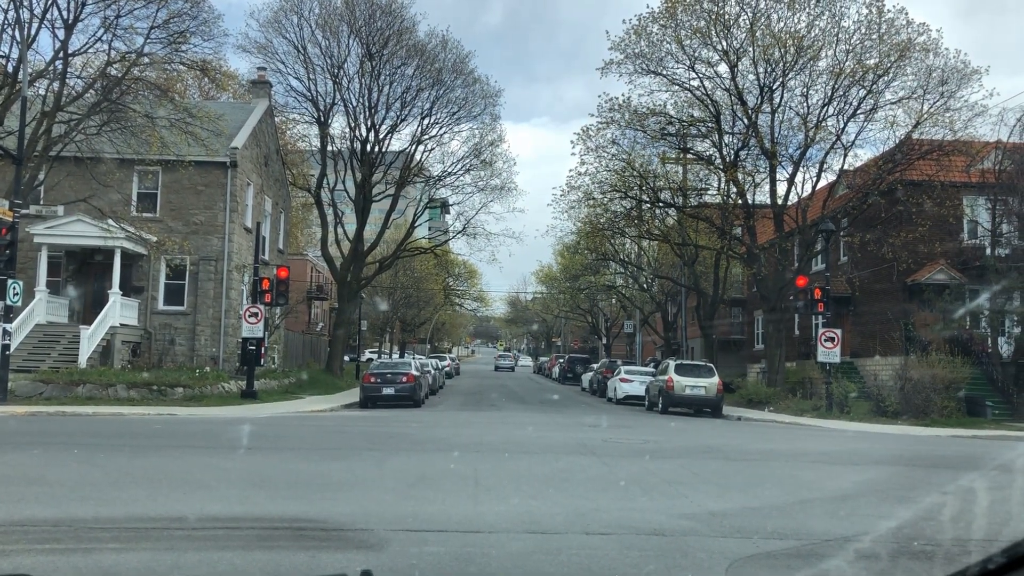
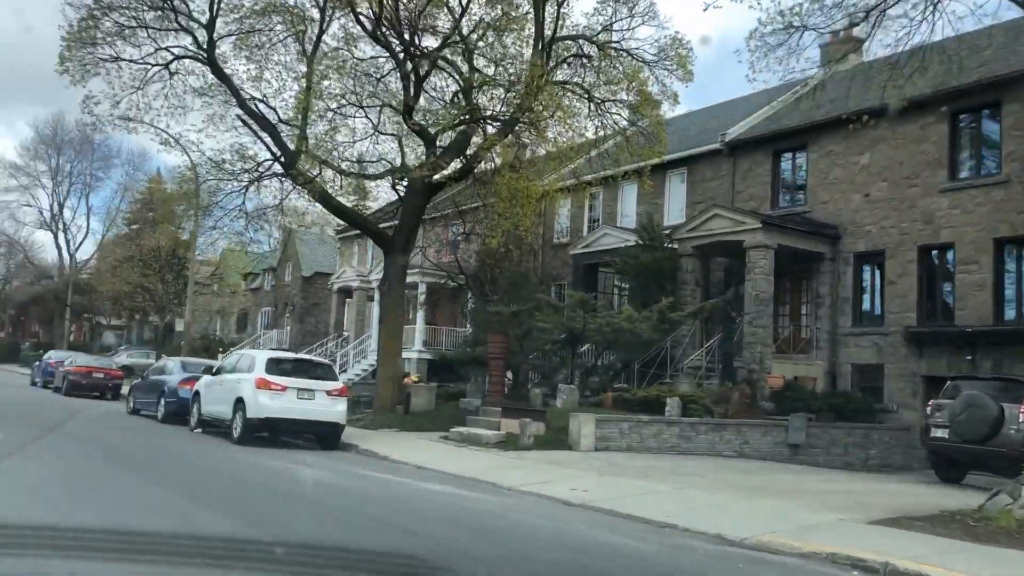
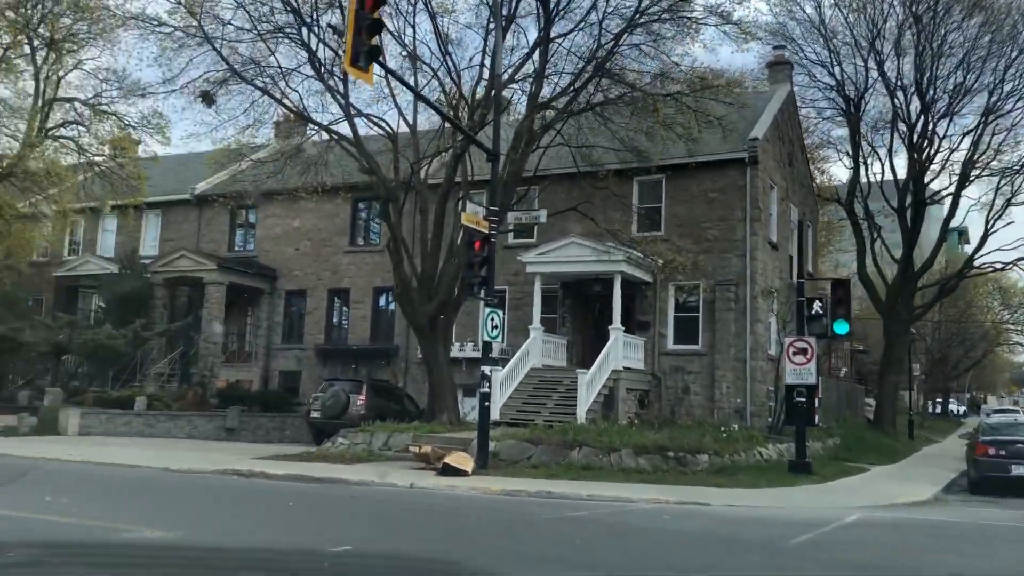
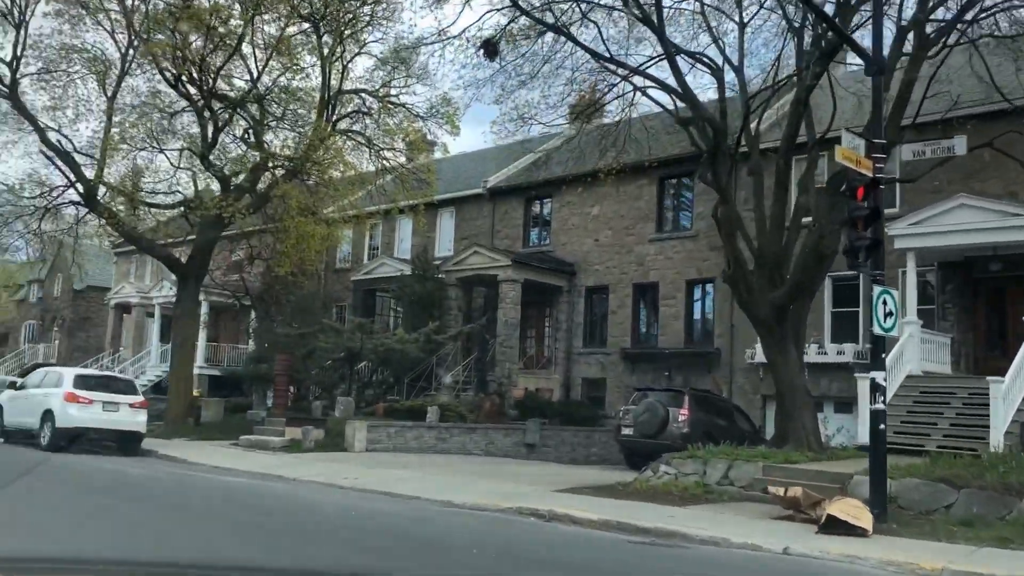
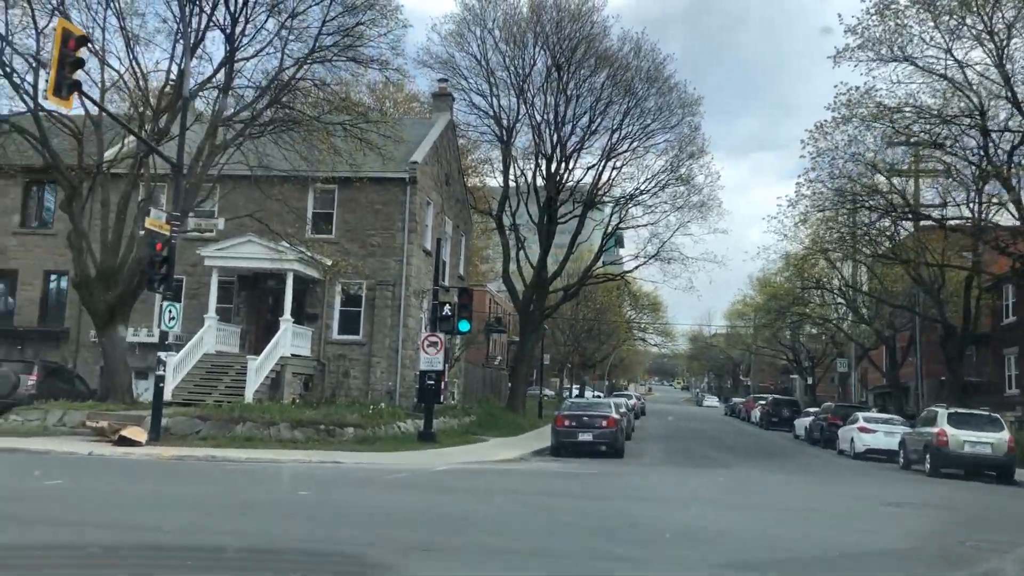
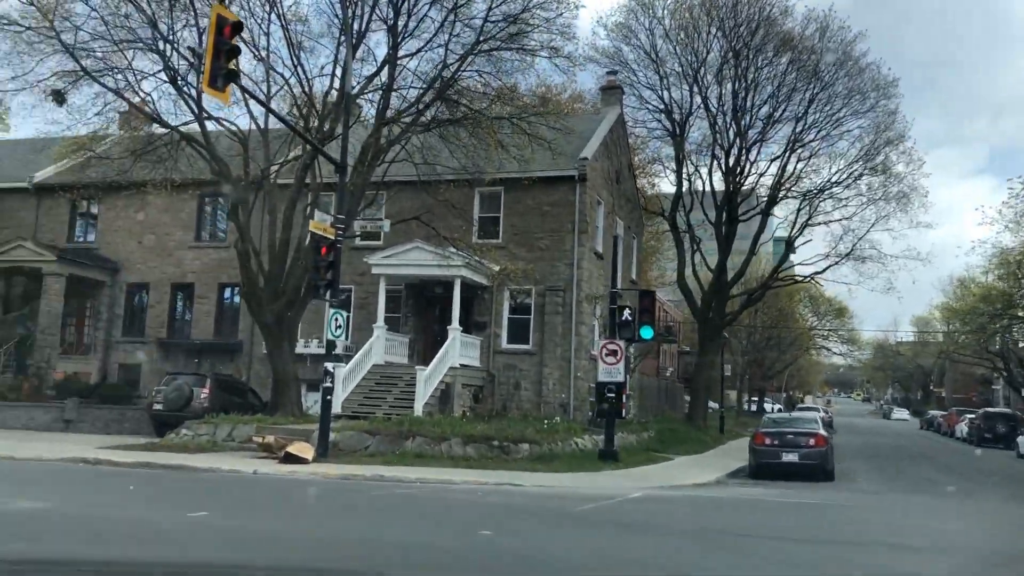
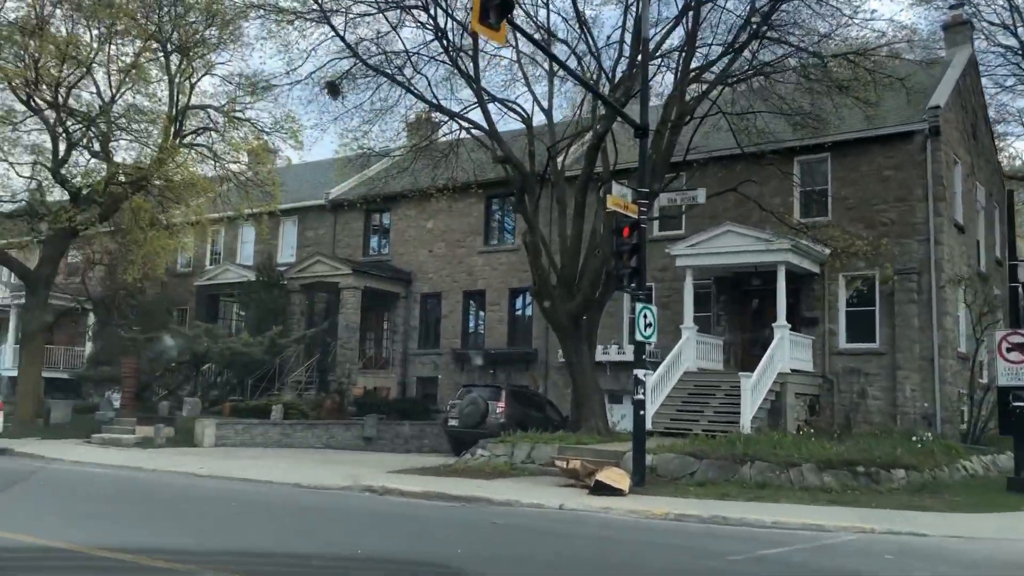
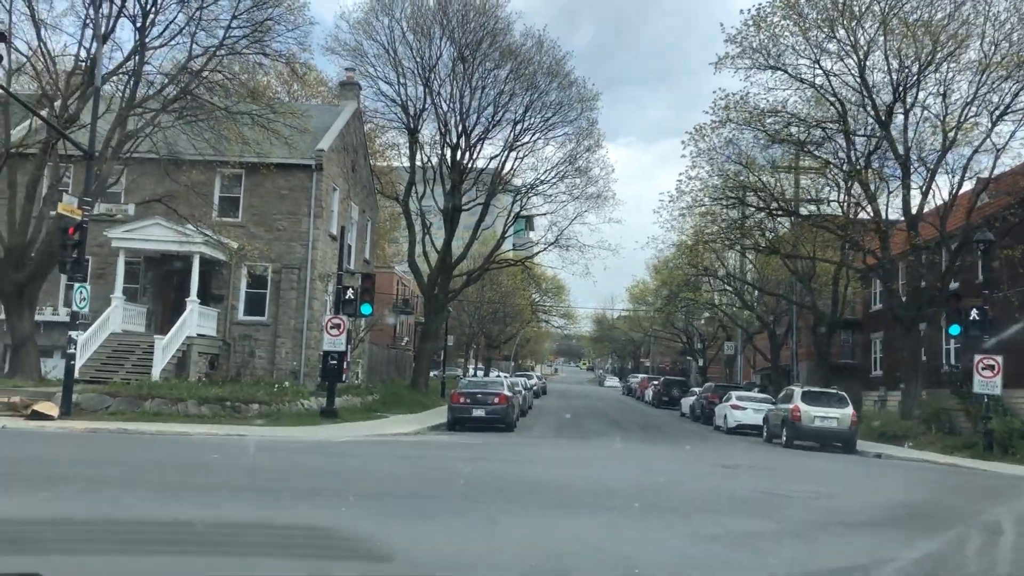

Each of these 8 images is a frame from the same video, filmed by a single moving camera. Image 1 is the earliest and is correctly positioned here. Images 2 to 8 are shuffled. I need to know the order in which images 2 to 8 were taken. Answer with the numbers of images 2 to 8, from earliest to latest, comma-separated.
8, 5, 6, 3, 7, 4, 2
